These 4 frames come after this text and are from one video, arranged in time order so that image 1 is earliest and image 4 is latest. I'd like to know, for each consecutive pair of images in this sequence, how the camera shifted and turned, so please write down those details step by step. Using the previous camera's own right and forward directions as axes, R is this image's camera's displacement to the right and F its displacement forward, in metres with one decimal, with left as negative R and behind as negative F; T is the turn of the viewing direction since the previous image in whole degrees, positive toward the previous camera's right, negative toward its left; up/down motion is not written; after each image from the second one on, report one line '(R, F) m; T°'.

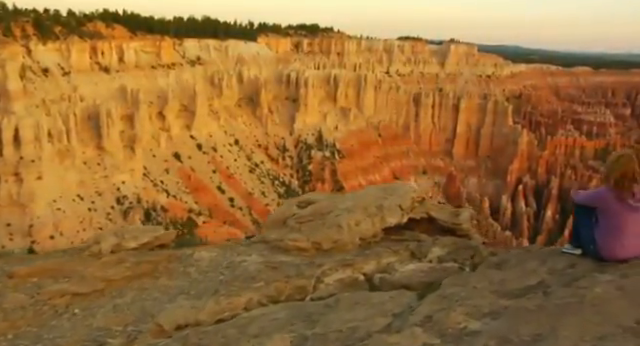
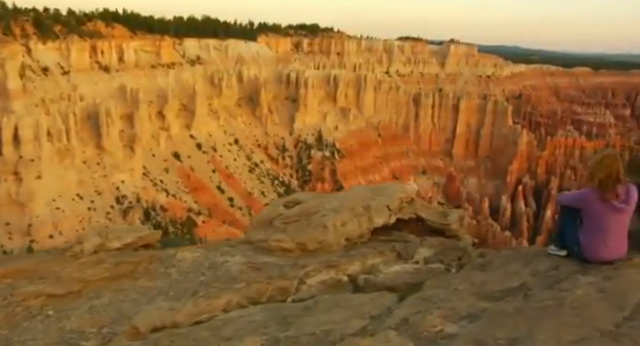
(+0.2, +0.1) m; 0°
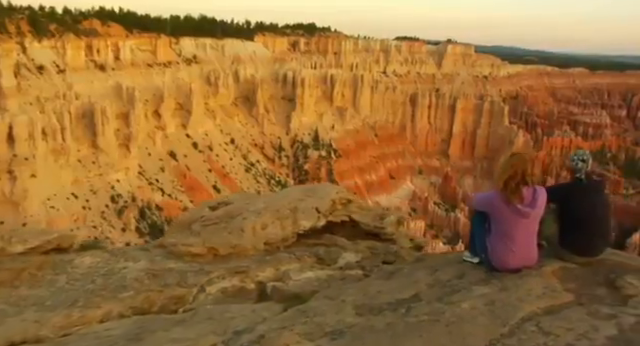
(+0.8, +0.3) m; 0°
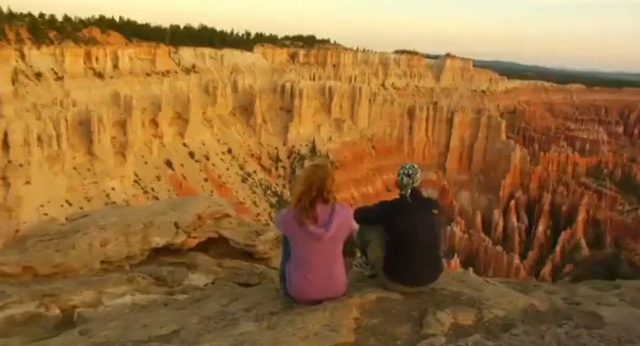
(+1.4, +0.5) m; 0°
